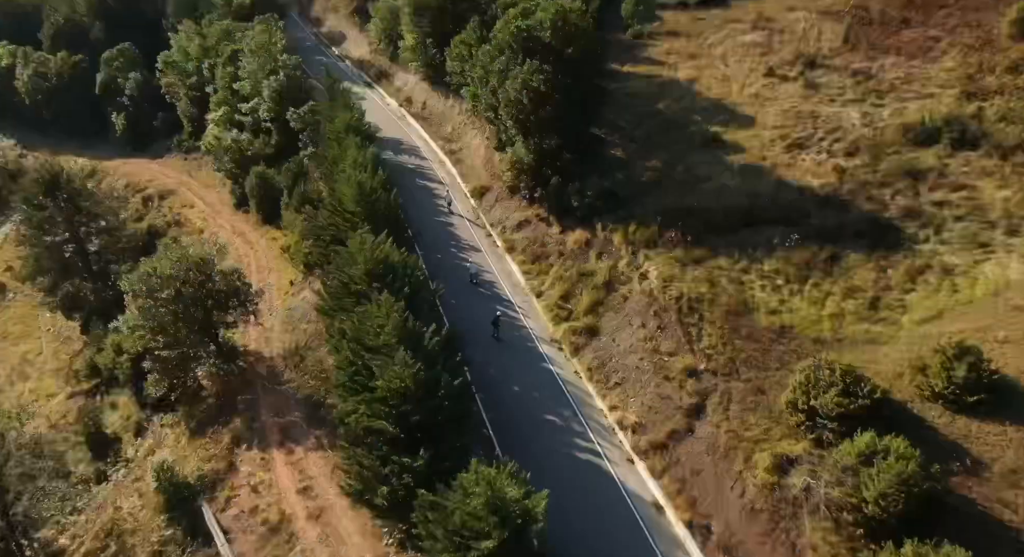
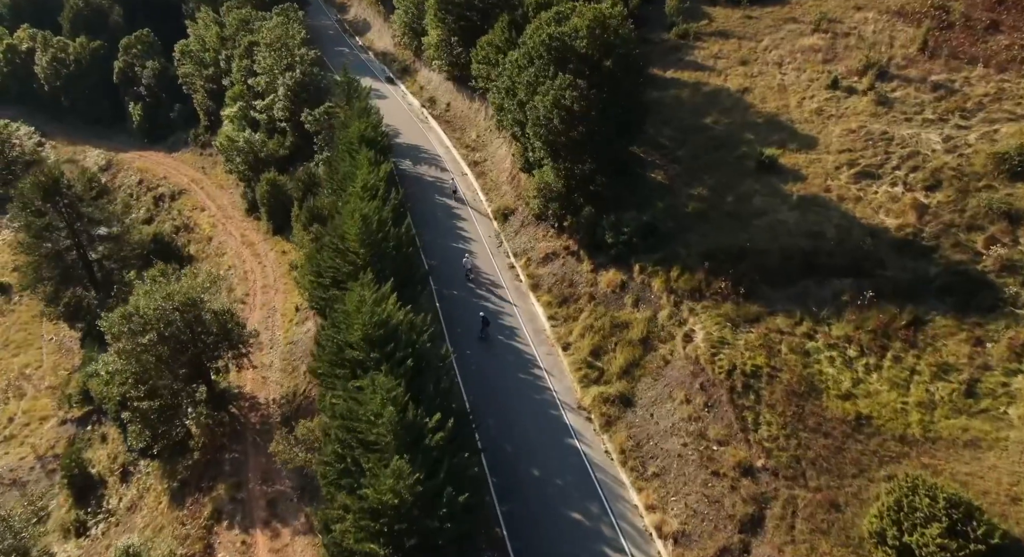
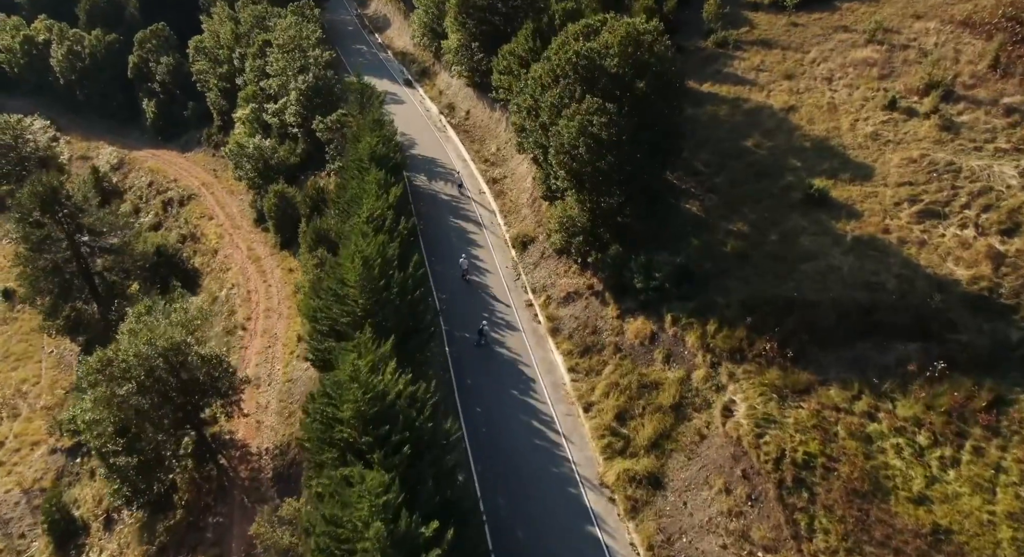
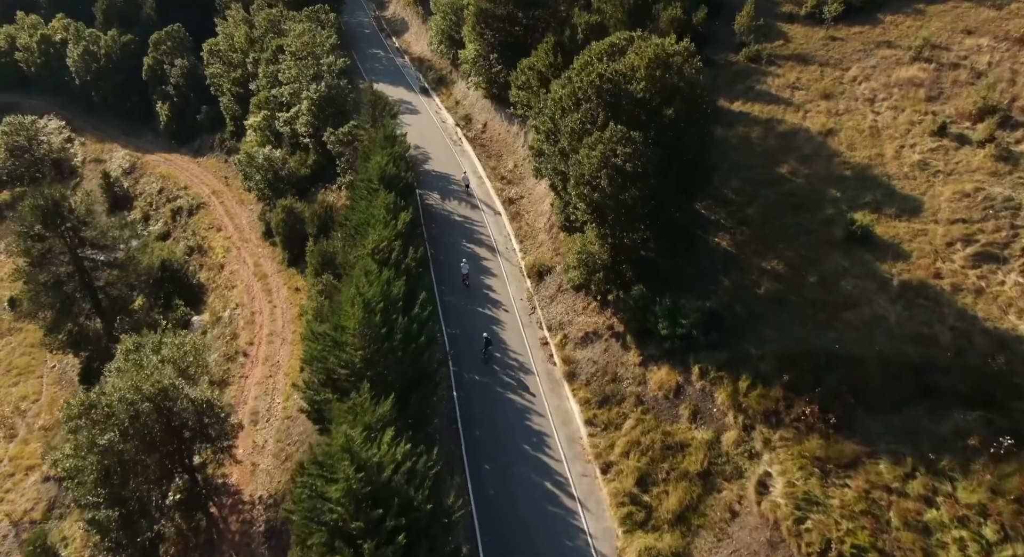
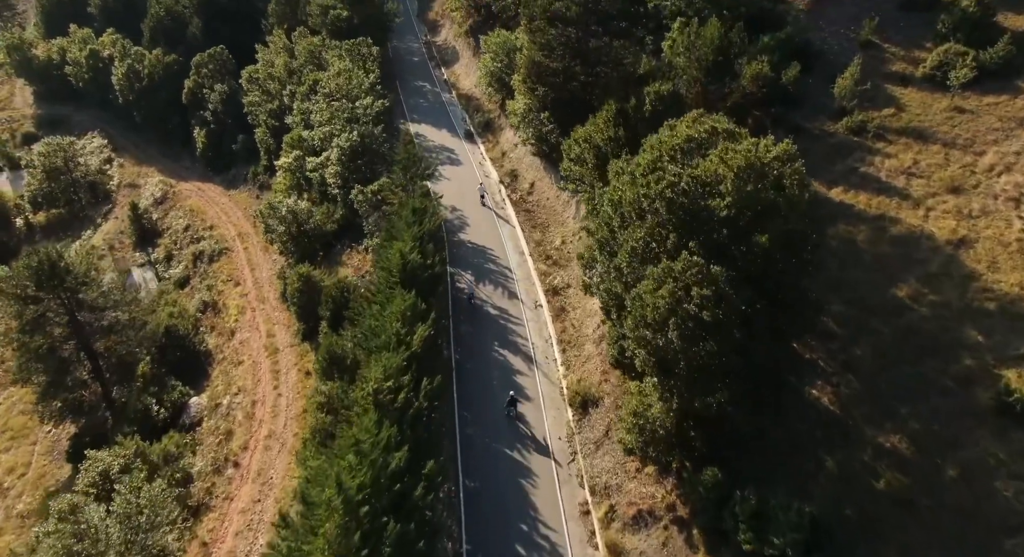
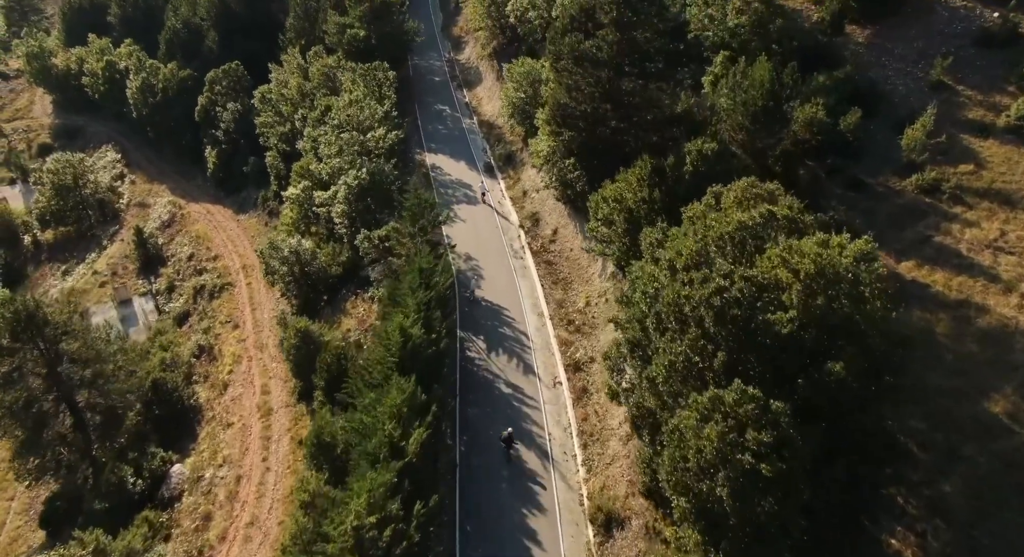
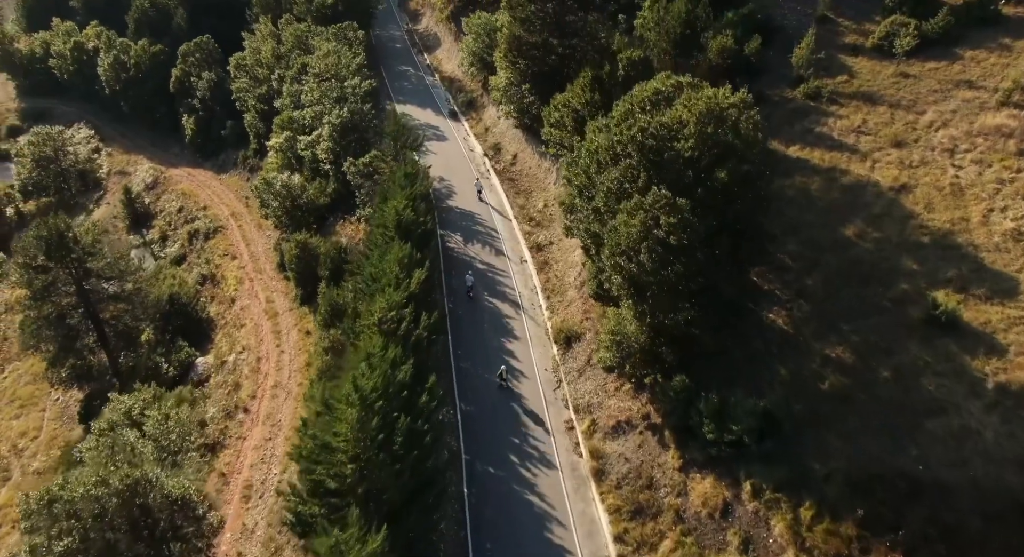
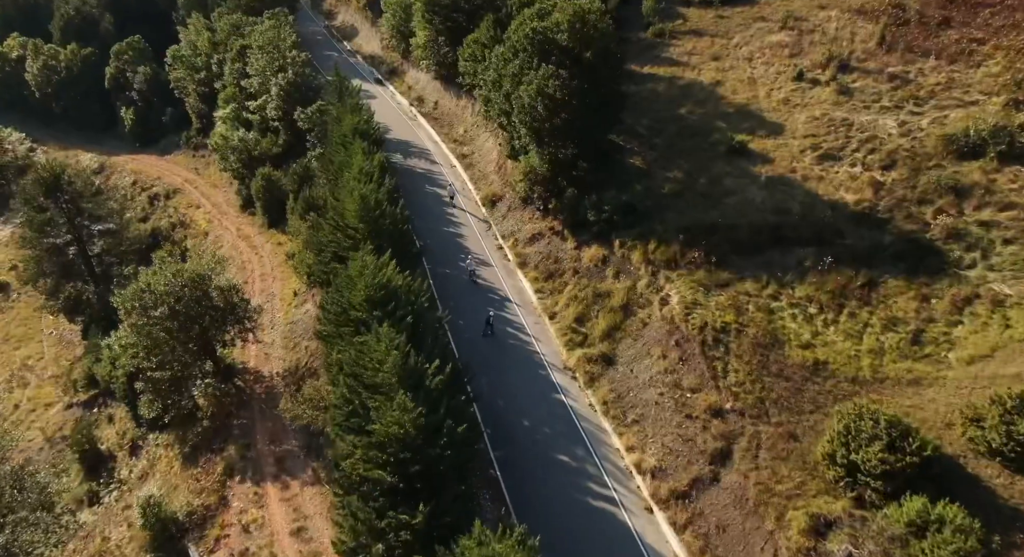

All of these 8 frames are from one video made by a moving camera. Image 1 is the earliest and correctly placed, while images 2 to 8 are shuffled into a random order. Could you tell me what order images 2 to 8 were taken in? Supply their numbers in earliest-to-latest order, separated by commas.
8, 2, 3, 4, 7, 5, 6
